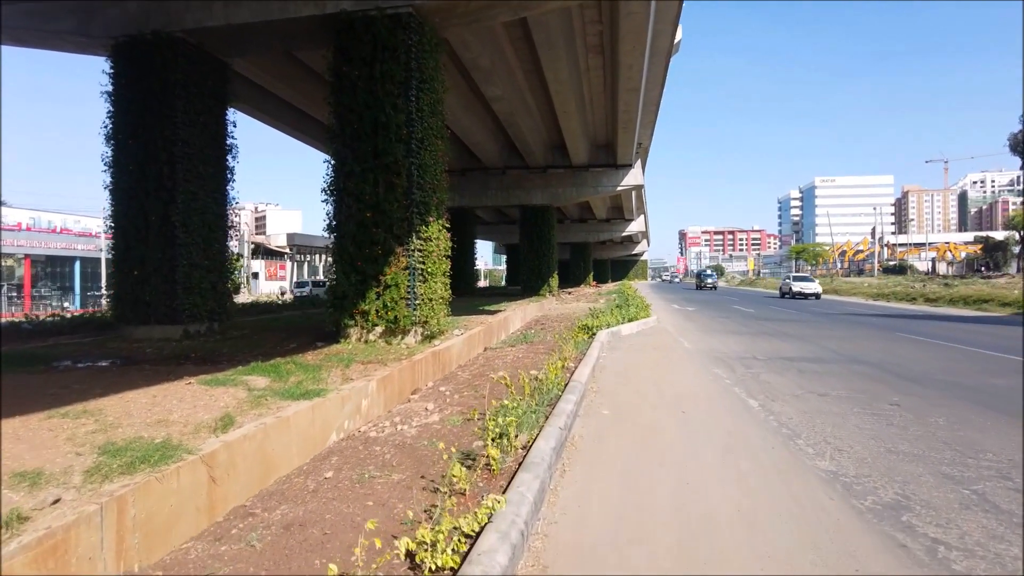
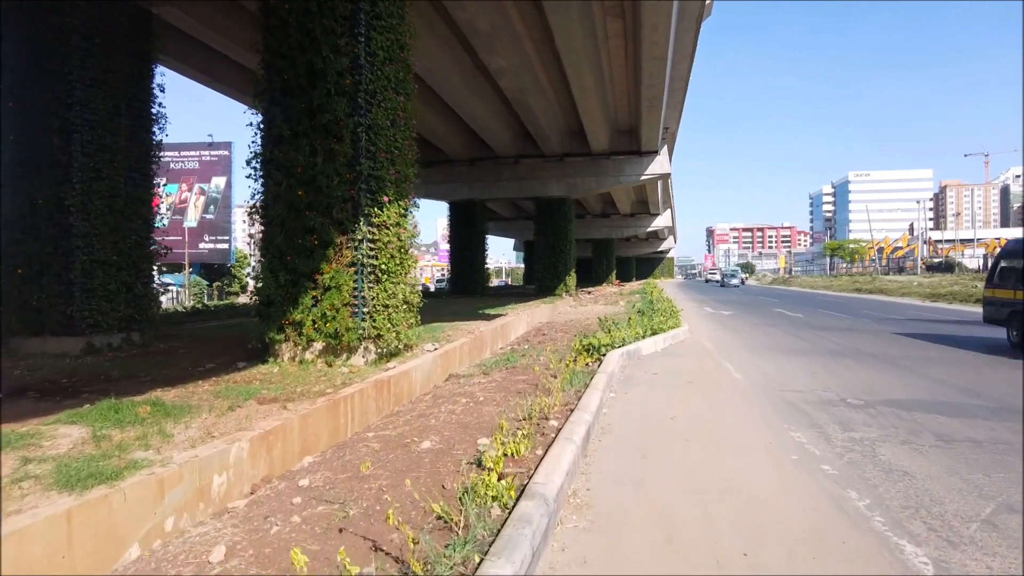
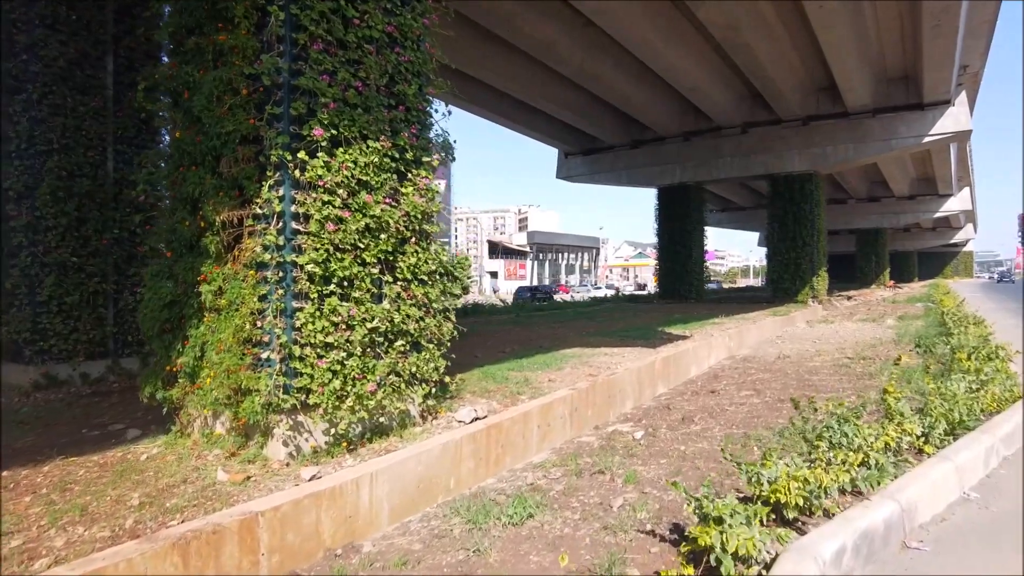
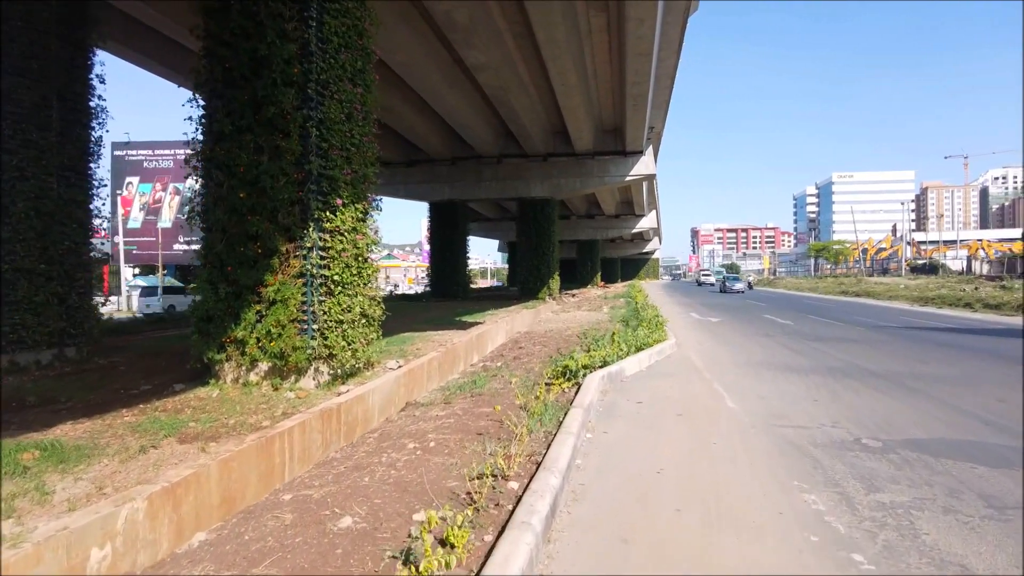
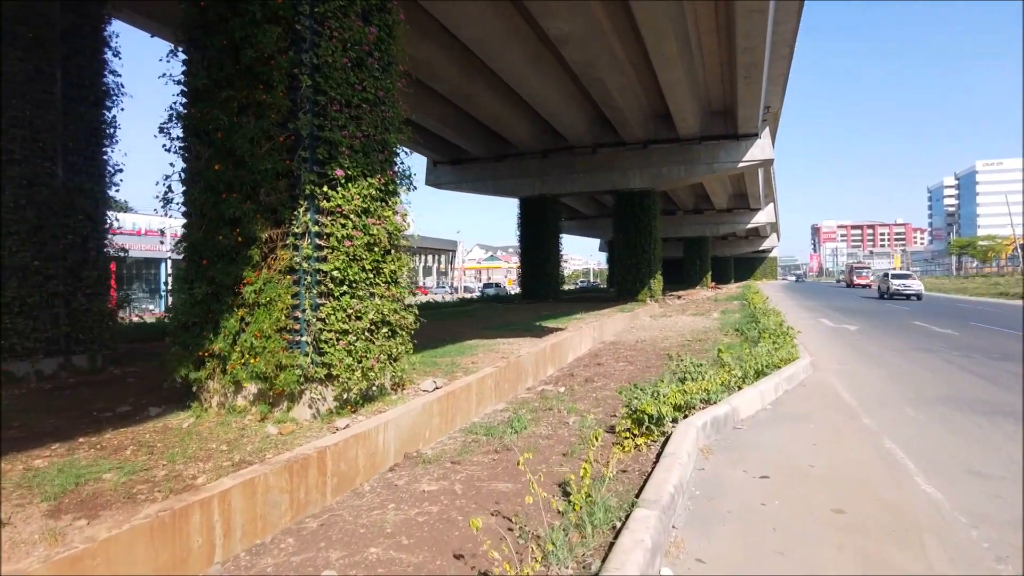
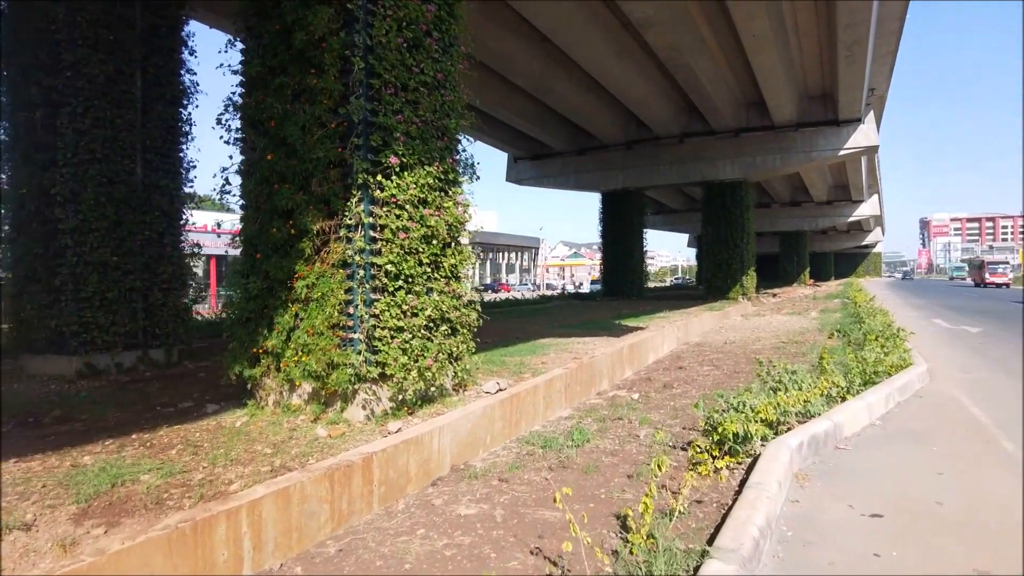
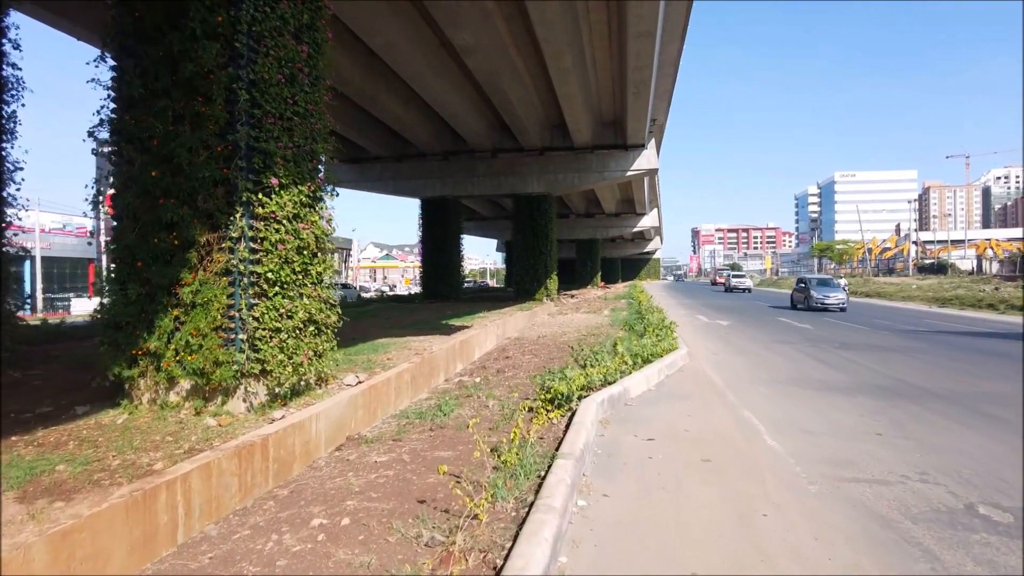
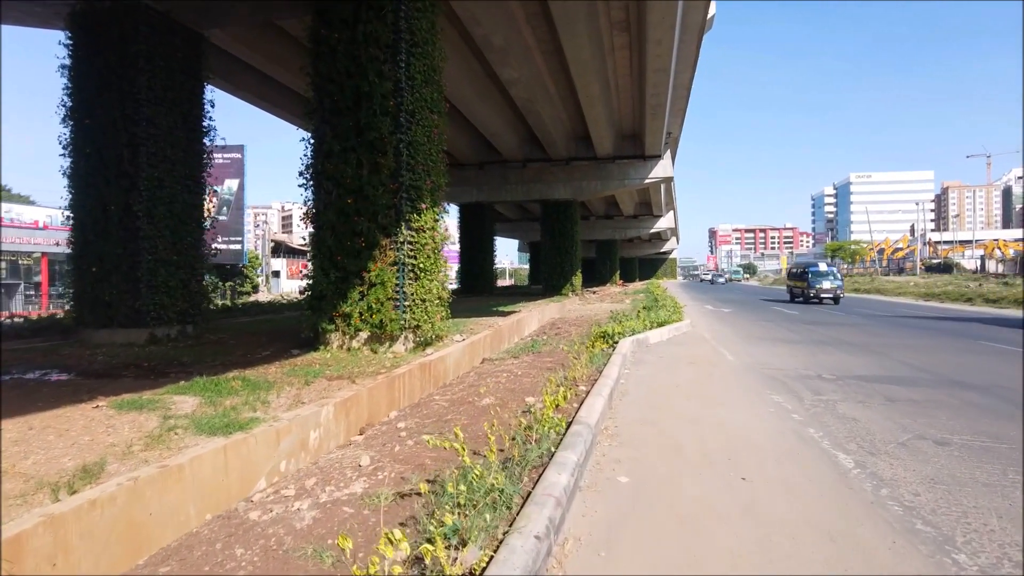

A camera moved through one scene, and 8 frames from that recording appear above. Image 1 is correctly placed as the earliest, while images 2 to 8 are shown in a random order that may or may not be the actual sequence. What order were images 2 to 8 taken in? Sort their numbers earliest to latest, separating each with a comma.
8, 2, 4, 7, 5, 6, 3
